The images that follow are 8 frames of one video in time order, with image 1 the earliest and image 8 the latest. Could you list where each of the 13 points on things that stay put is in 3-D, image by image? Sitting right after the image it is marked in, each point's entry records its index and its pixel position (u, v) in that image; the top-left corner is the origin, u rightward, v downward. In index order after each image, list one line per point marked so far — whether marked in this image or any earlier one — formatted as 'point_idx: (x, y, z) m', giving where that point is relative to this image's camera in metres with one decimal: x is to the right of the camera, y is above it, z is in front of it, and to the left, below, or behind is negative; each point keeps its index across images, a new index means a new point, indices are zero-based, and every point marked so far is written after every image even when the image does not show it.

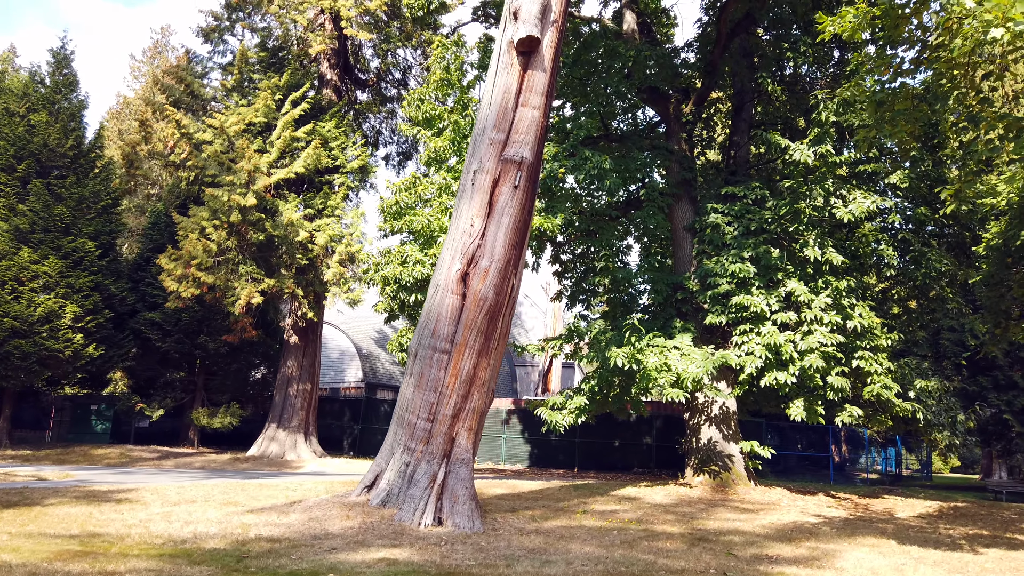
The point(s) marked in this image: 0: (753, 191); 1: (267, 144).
0: (+4.1, +1.6, +12.6) m
1: (-5.6, +3.3, +17.1) m
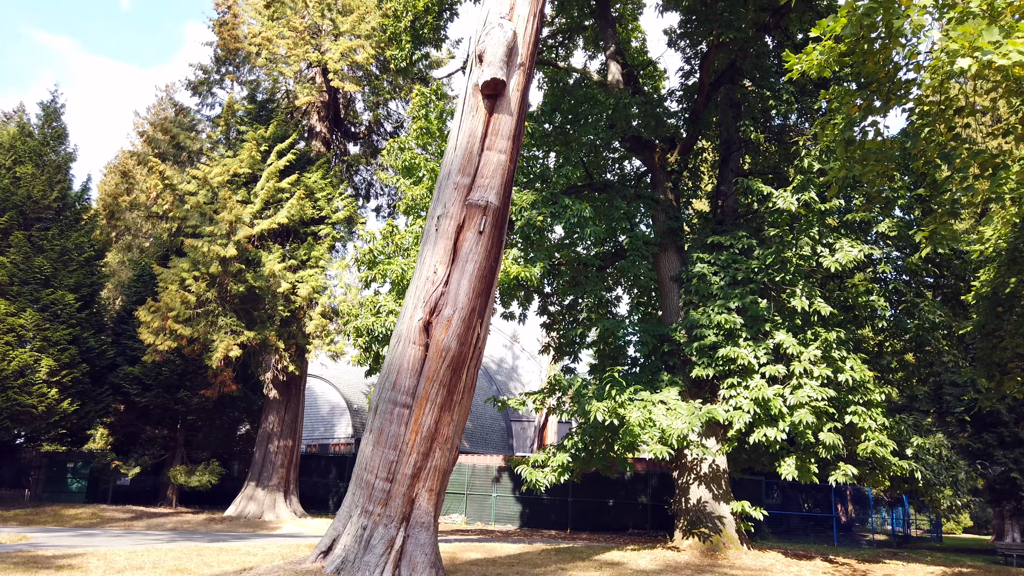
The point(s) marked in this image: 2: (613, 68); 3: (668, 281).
0: (+3.7, +0.8, +12.3) m
1: (-5.9, +2.1, +16.9) m
2: (+2.0, +4.4, +14.9) m
3: (+2.8, +0.1, +13.6) m
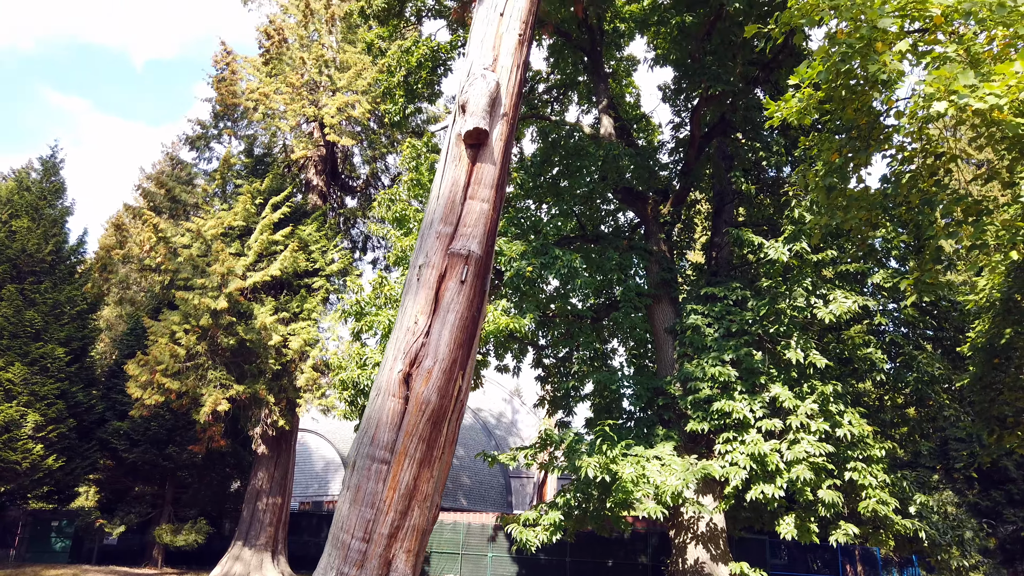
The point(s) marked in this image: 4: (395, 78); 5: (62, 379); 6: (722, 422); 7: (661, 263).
0: (+3.6, -0.1, +12.2) m
1: (-6.0, +0.9, +16.9) m
2: (+1.9, +3.3, +15.0) m
3: (+2.7, -0.8, +13.4) m
4: (-2.3, +4.1, +14.6) m
5: (-10.4, -2.1, +17.4) m
6: (+3.0, -1.9, +10.9) m
7: (+2.8, +0.5, +13.8) m
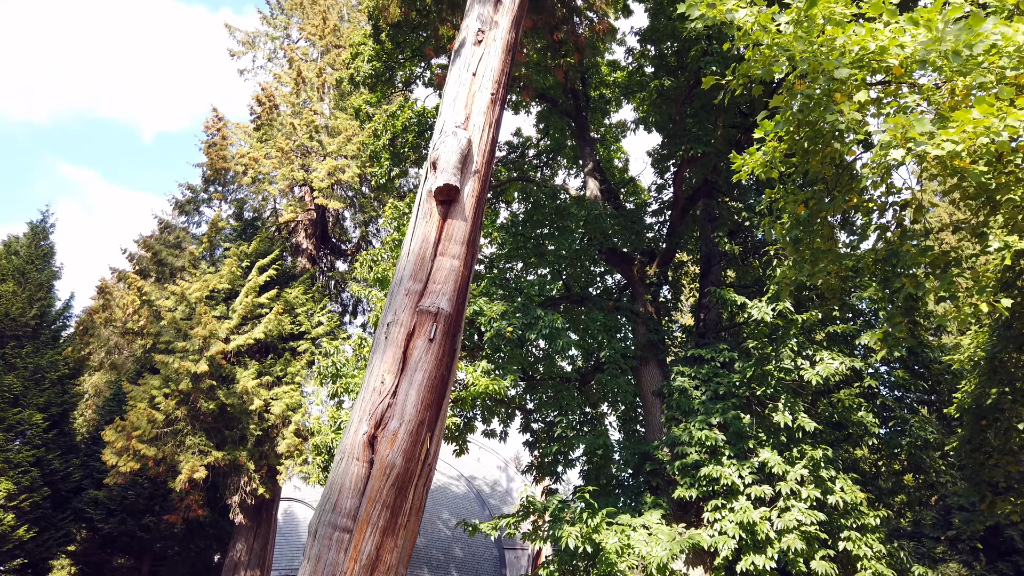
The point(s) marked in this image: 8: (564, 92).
0: (+3.3, -1.0, +11.9) m
1: (-6.3, -0.5, +16.7) m
2: (+1.6, +2.1, +15.1) m
3: (+2.4, -1.9, +13.1) m
4: (-2.6, +2.9, +14.7) m
5: (-10.7, -3.5, +16.9) m
6: (+2.8, -2.8, +10.5) m
7: (+2.5, -0.7, +13.6) m
8: (+1.1, +4.1, +15.5) m
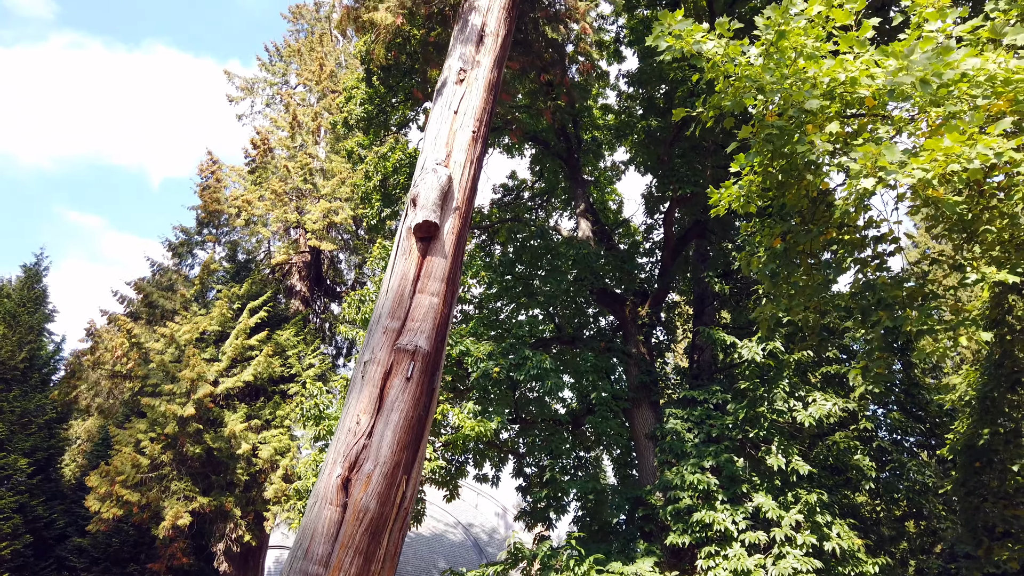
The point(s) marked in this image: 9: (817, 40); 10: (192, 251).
0: (+3.1, -1.7, +11.7) m
1: (-6.5, -1.4, +16.5) m
2: (+1.4, +1.3, +15.0) m
3: (+2.2, -2.6, +12.8) m
4: (-2.7, +2.1, +14.8) m
5: (-10.8, -4.5, +16.6) m
6: (+2.6, -3.3, +10.1) m
7: (+2.3, -1.4, +13.4) m
8: (+0.9, +3.2, +15.6) m
9: (+1.9, +1.5, +4.7) m
10: (-8.0, +0.9, +18.9) m
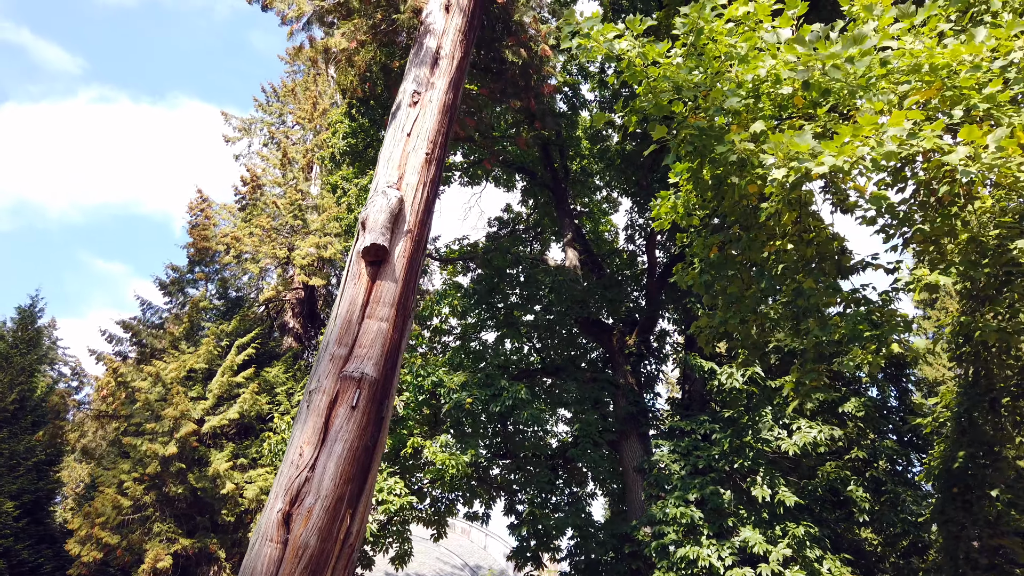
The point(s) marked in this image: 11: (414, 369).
0: (+2.8, -2.0, +11.3) m
1: (-6.7, -2.2, +16.3) m
2: (+1.1, +0.7, +14.8) m
3: (+2.0, -3.0, +12.3) m
4: (-3.0, +1.4, +14.7) m
5: (-11.0, -5.4, +16.3) m
6: (+2.3, -3.7, +9.7) m
7: (+2.0, -1.9, +13.1) m
8: (+0.6, +2.6, +15.5) m
9: (+1.4, +1.5, +4.4) m
10: (-8.2, 0.0, +18.8) m
11: (-1.7, -1.3, +12.2) m
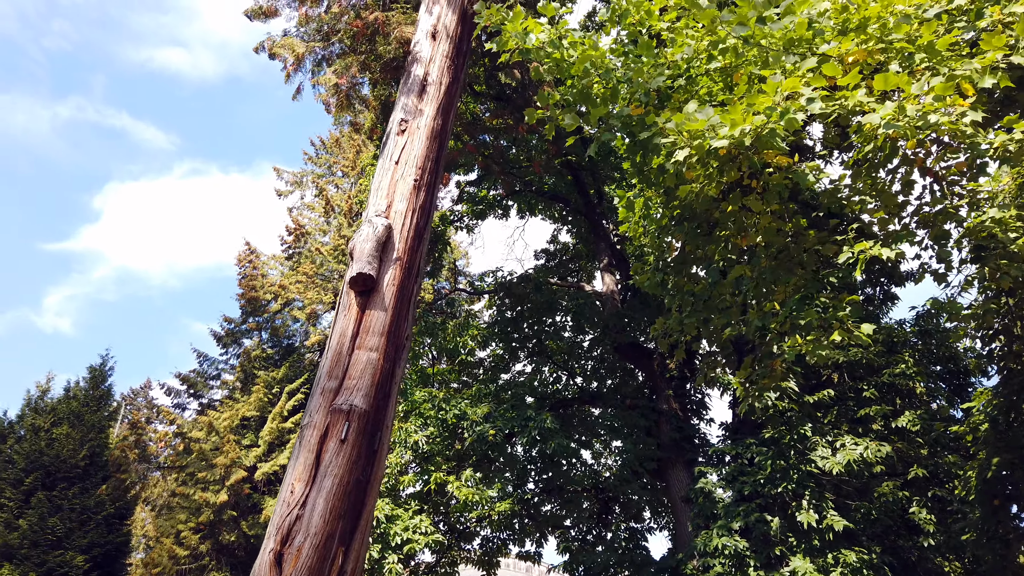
0: (+3.3, -2.3, +10.6) m
1: (-5.6, -3.3, +16.6) m
2: (+1.8, +0.2, +14.4) m
3: (+2.6, -3.3, +11.7) m
4: (-2.4, +0.6, +14.7) m
5: (-9.7, -6.7, +16.8) m
6: (+2.7, -3.8, +9.0) m
7: (+2.7, -2.2, +12.5) m
8: (+1.2, +2.0, +15.3) m
9: (+0.9, +1.5, +4.1) m
10: (-7.0, -1.3, +19.3) m
11: (-1.2, -1.9, +12.0) m
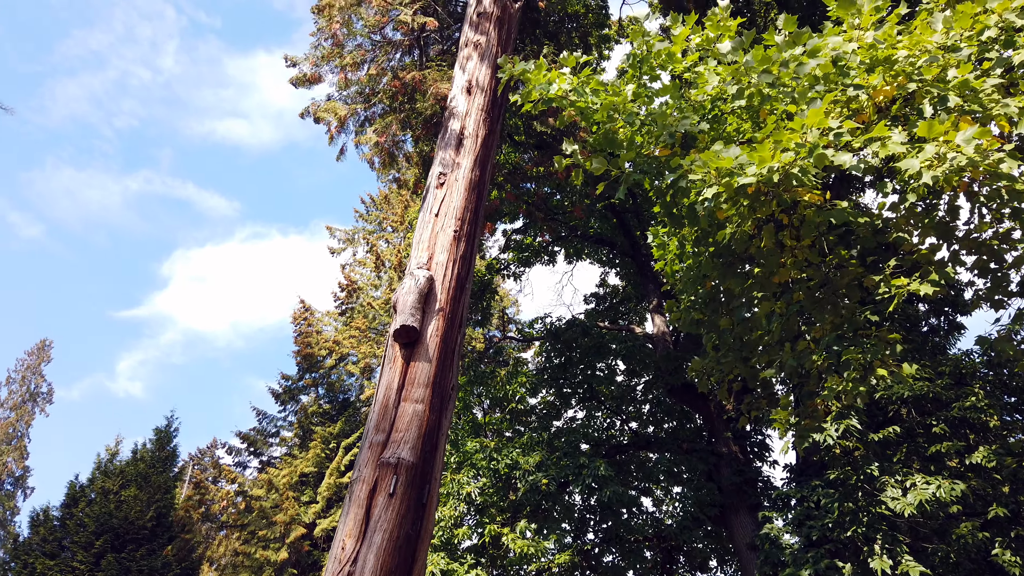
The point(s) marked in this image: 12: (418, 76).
0: (+4.0, -2.7, +10.2) m
1: (-4.3, -4.6, +16.7) m
2: (+2.7, -0.6, +14.2) m
3: (+3.5, -3.9, +11.2) m
4: (-1.5, -0.4, +14.9) m
5: (-8.3, -8.2, +17.0) m
6: (+3.4, -4.2, +8.5) m
7: (+3.5, -2.9, +12.1) m
8: (+2.1, +1.1, +15.2) m
9: (+1.0, +1.3, +4.2) m
10: (-5.6, -2.8, +19.6) m
11: (-0.3, -2.6, +11.9) m
12: (-1.1, +2.5, +8.9) m
